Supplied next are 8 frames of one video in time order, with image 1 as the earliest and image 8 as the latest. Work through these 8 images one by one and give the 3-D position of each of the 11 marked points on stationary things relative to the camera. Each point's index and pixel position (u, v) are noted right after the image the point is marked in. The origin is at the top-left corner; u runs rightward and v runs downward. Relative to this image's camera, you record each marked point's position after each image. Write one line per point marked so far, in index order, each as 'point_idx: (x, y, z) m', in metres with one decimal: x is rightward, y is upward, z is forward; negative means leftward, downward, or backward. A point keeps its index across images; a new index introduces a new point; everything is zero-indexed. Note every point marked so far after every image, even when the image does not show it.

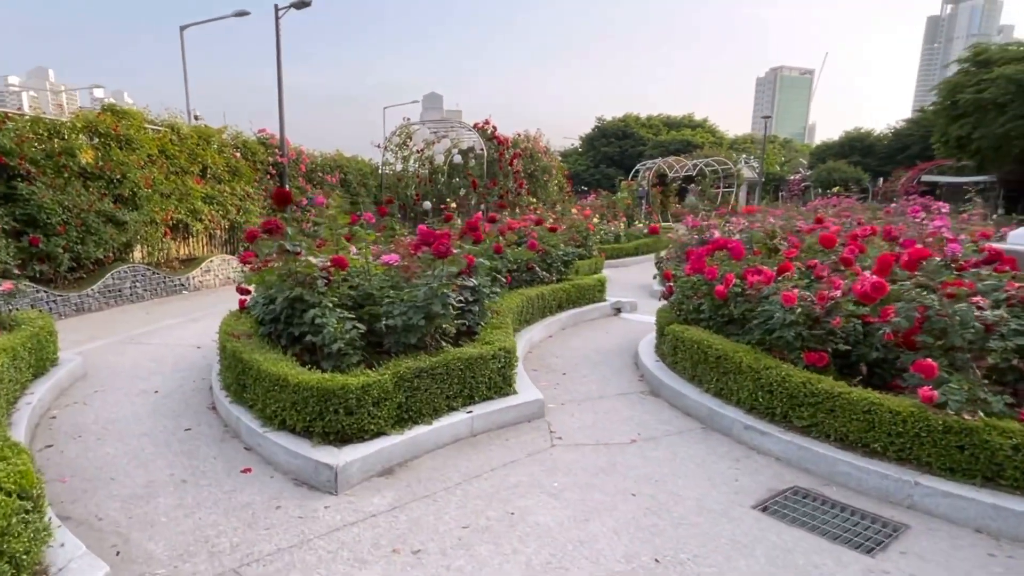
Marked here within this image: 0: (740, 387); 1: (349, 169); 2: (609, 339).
0: (+1.3, -0.6, +3.6) m
1: (-3.2, +2.3, +12.6) m
2: (+0.9, -0.5, +6.1) m
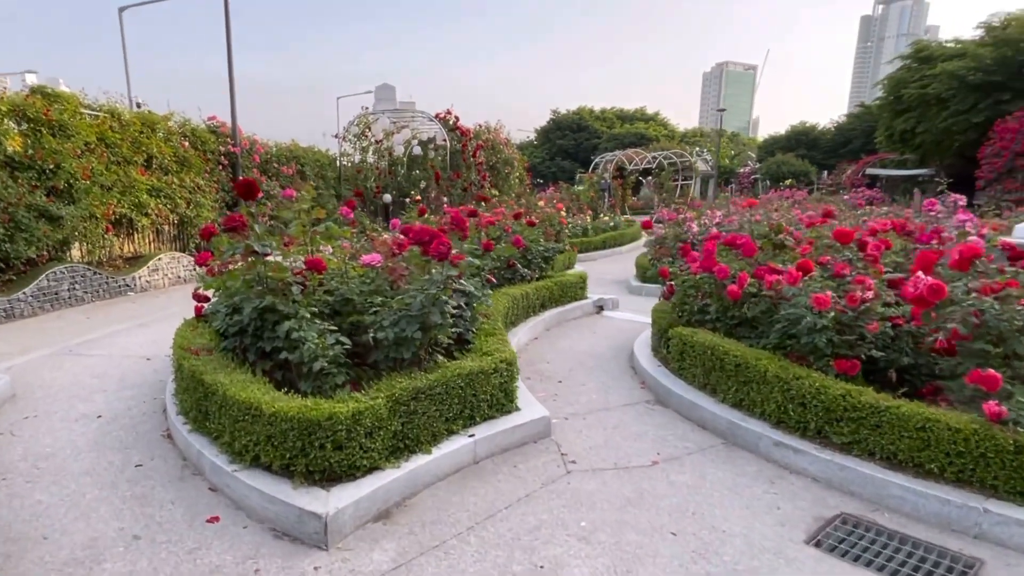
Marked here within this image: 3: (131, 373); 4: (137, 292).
0: (+1.3, -0.6, +3.3) m
1: (-3.8, +2.4, +12.0) m
2: (+0.8, -0.5, +5.8) m
3: (-2.4, -0.5, +4.1) m
4: (-4.4, 0.0, +7.6) m
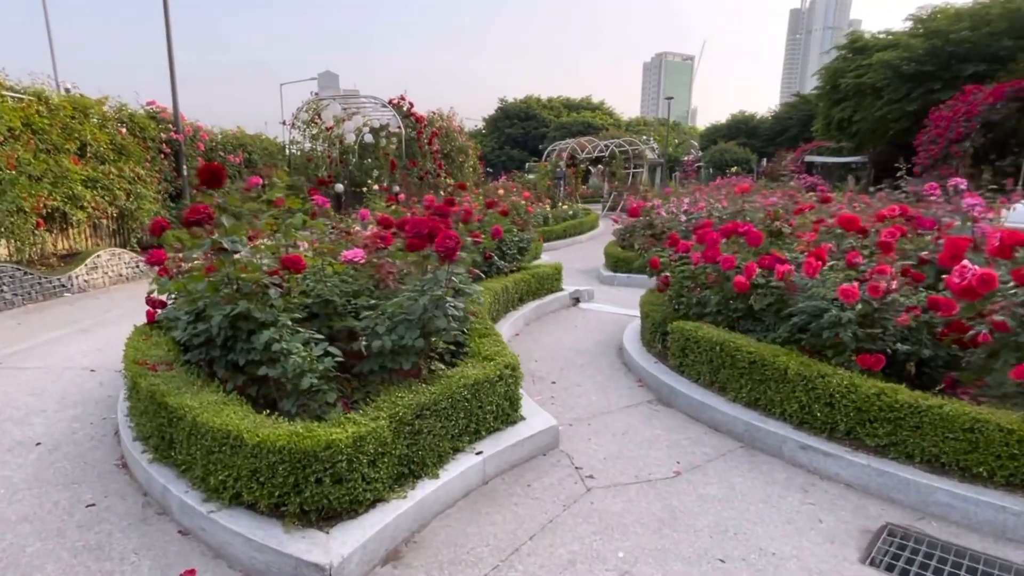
0: (+1.3, -0.5, +3.1) m
1: (-4.5, +2.5, +11.3) m
2: (+0.6, -0.4, +5.5) m
3: (-2.5, -0.6, +3.6) m
4: (-4.7, 0.0, +6.9) m
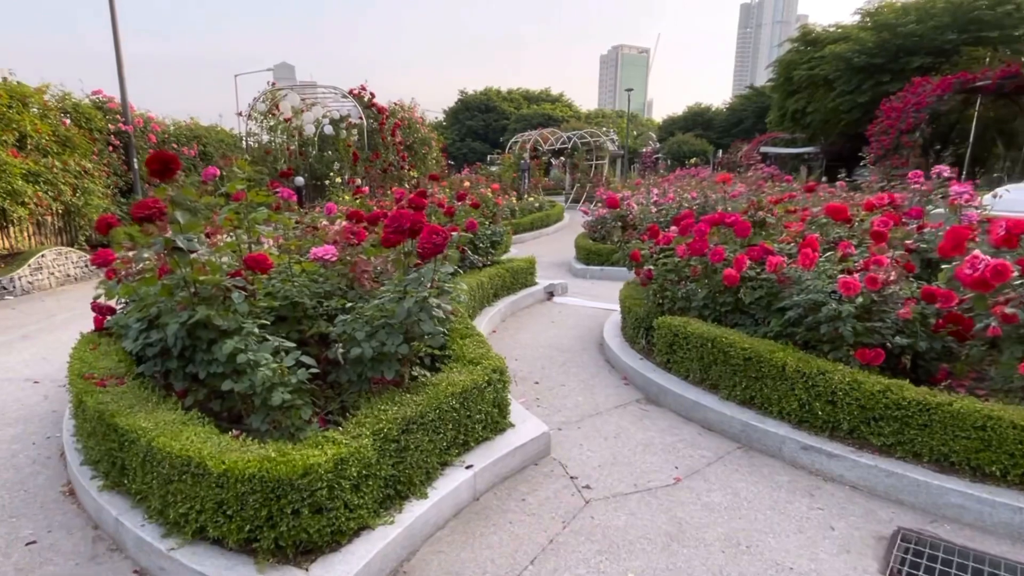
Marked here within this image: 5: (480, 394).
0: (+1.2, -0.5, +3.0) m
1: (-5.1, +2.5, +10.8) m
2: (+0.4, -0.4, +5.4) m
3: (-2.6, -0.6, +3.3) m
4: (-5.0, -0.1, +6.4) m
5: (-0.1, -0.4, +2.6) m
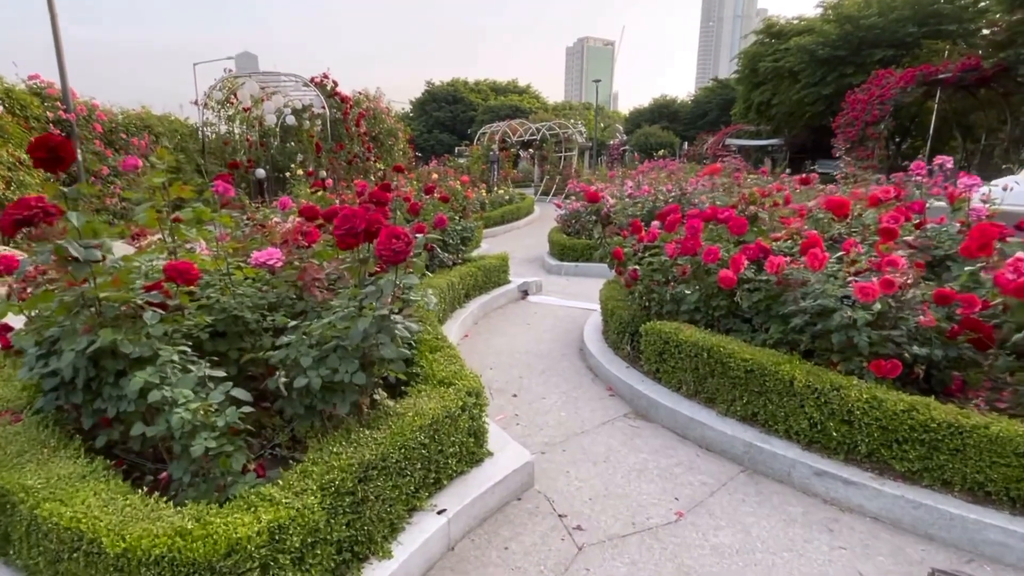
0: (+1.2, -0.5, +2.7) m
1: (-5.6, +2.5, +10.1) m
2: (+0.2, -0.4, +5.0) m
3: (-2.7, -0.6, +2.8) m
4: (-5.3, -0.1, +5.8) m
5: (-0.2, -0.5, +2.2) m
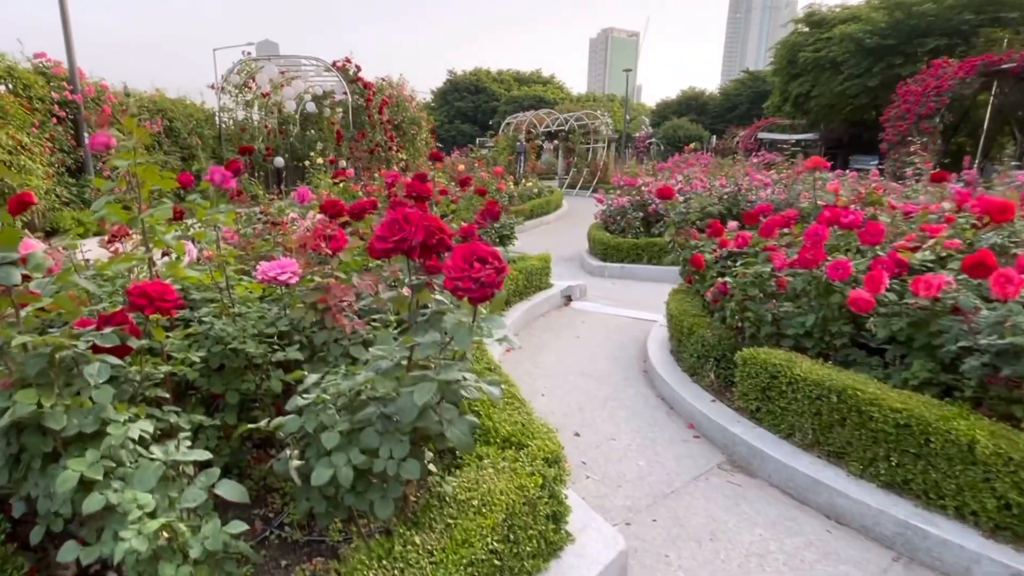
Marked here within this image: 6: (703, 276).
0: (+1.4, -0.6, +2.0) m
1: (-5.0, +2.6, +9.6) m
2: (+0.5, -0.4, +4.4) m
3: (-2.4, -0.7, +2.2) m
4: (-4.9, 0.0, +5.3) m
5: (+0.1, -0.5, +1.6) m
6: (+1.1, +0.1, +3.7) m
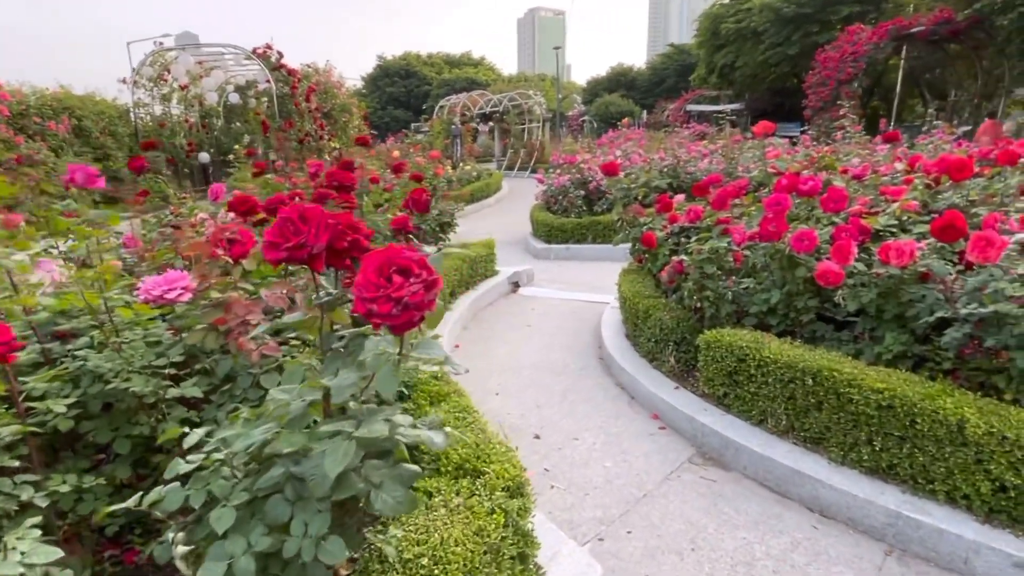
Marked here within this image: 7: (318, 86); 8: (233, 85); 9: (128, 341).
0: (+1.3, -0.5, +1.9) m
1: (-6.0, +2.4, +8.8) m
2: (+0.2, -0.3, +4.2) m
3: (-2.5, -0.8, +1.8) m
4: (-5.3, -0.3, +4.6) m
5: (0.0, -0.6, +1.3) m
6: (+0.8, +0.2, +3.5) m
7: (-3.0, +3.2, +9.9) m
8: (-3.8, +2.8, +8.7) m
9: (-0.9, -0.1, +1.5) m
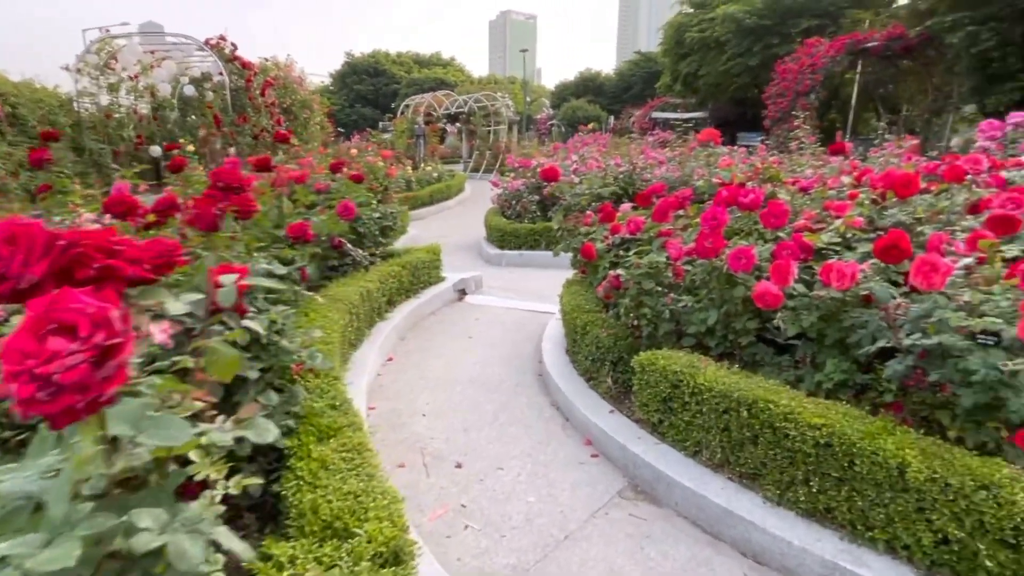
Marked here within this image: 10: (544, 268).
0: (+1.0, -0.6, +1.7) m
1: (-6.5, +2.5, +8.3) m
2: (-0.2, -0.4, +3.9) m
3: (-2.8, -0.9, +1.4) m
4: (-5.7, -0.3, +4.1) m
5: (-0.3, -0.6, +1.1) m
6: (+0.4, +0.1, +3.3) m
7: (-3.6, +3.1, +9.5) m
8: (-4.4, +2.8, +8.3) m
9: (-1.2, -0.2, +1.2) m
10: (+0.3, +0.2, +6.3) m
